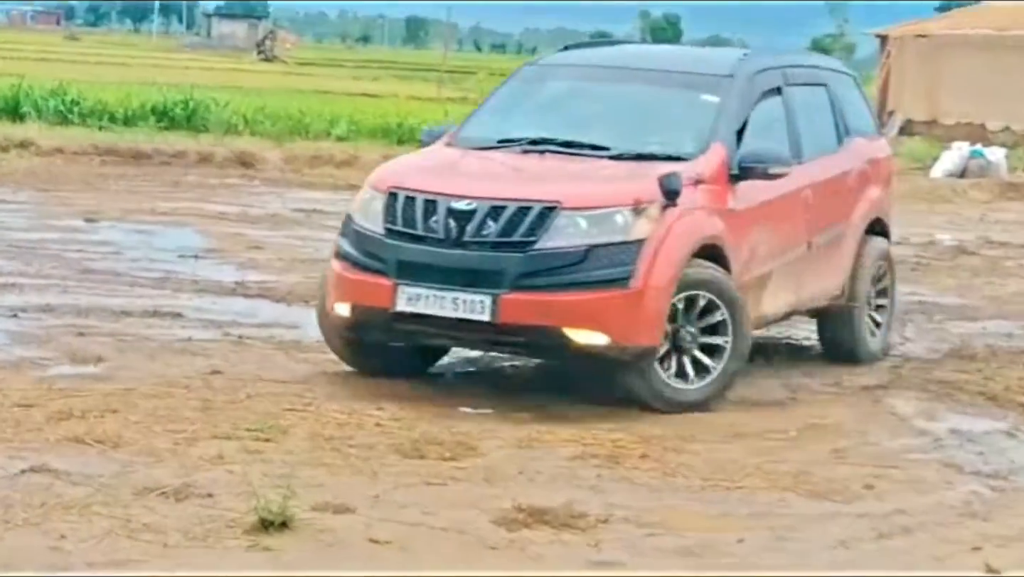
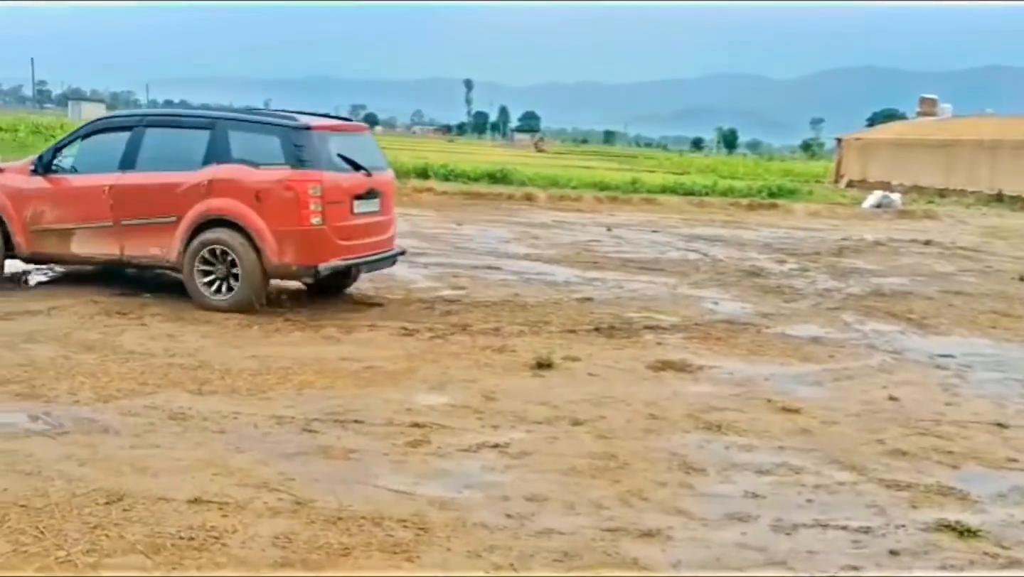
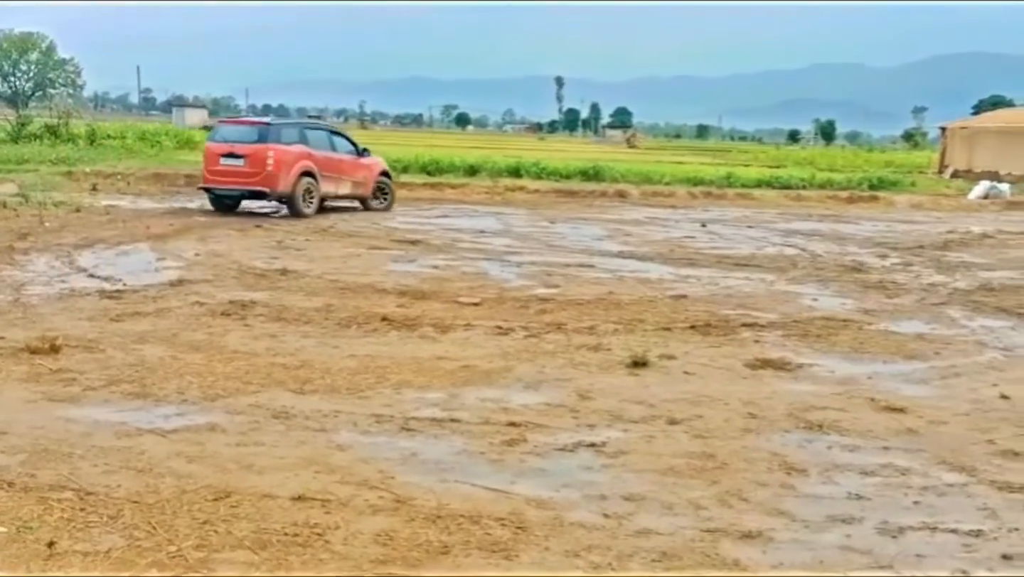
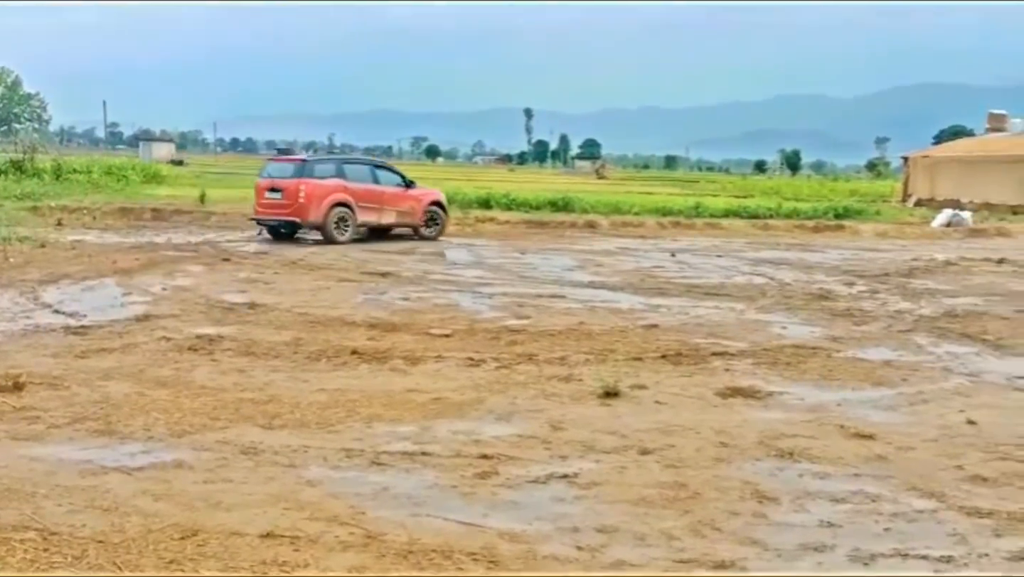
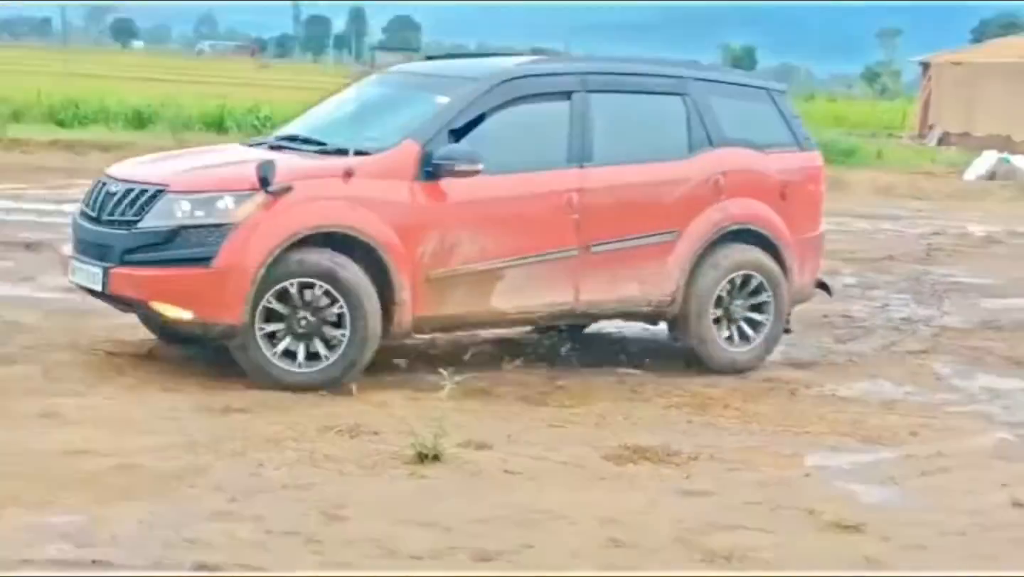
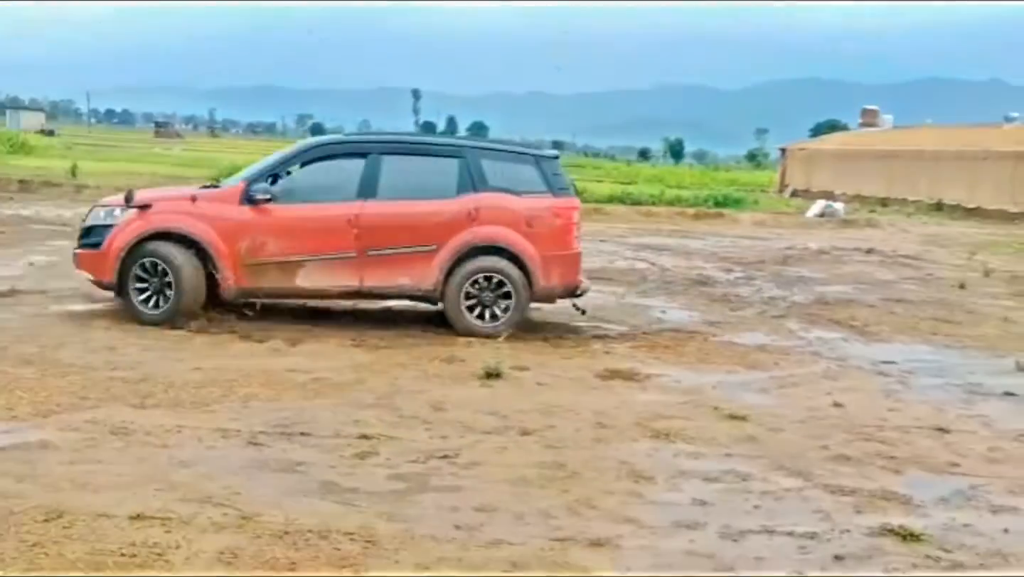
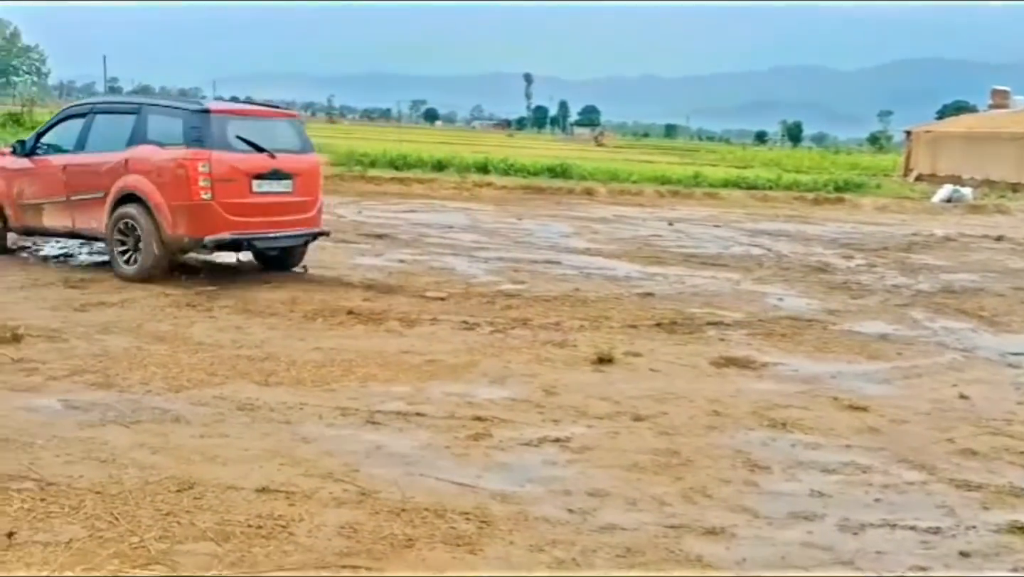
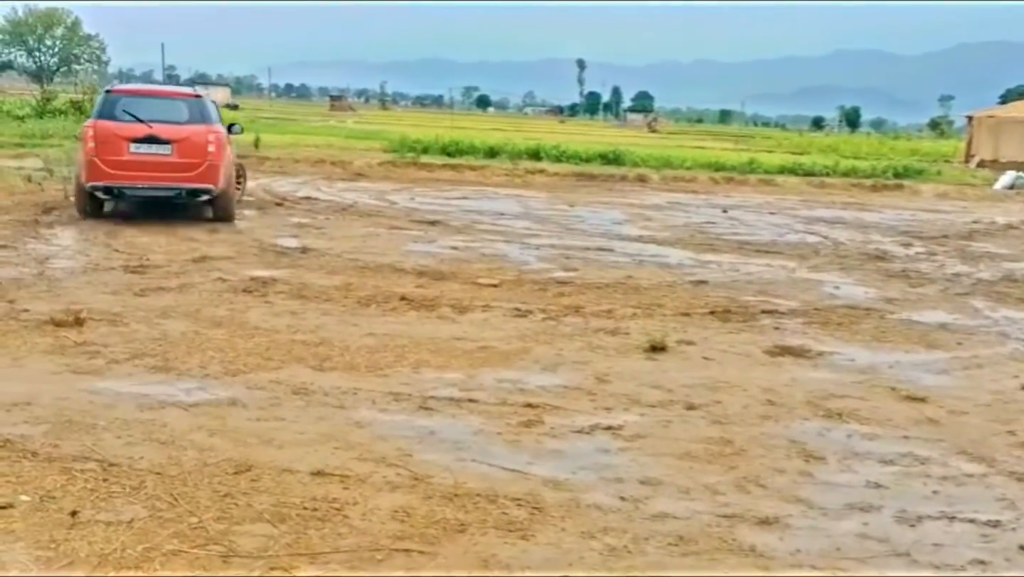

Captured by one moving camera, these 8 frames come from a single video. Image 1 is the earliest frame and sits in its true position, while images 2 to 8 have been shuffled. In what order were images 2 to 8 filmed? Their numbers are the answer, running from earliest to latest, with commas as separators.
5, 6, 2, 7, 8, 3, 4
